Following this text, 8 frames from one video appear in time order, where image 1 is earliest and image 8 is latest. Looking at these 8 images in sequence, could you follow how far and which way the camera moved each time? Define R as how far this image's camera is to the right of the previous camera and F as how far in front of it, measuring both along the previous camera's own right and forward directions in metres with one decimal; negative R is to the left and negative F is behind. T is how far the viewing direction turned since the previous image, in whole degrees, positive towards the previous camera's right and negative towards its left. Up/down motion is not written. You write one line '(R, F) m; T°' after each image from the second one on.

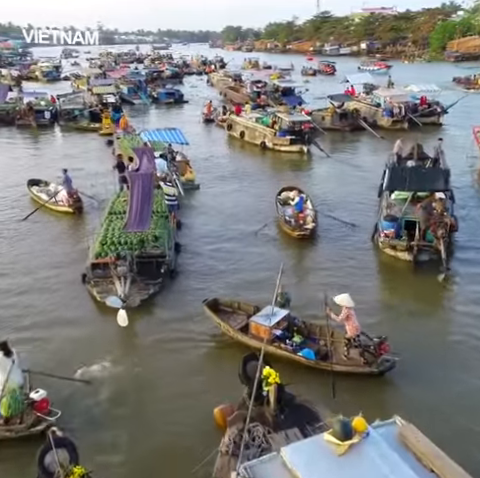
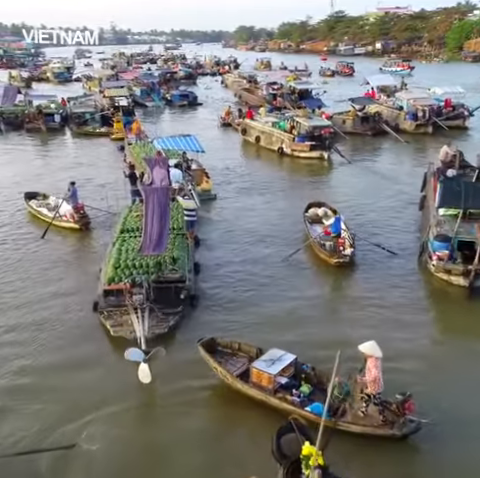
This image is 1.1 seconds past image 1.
(-0.3, +1.4) m; -1°
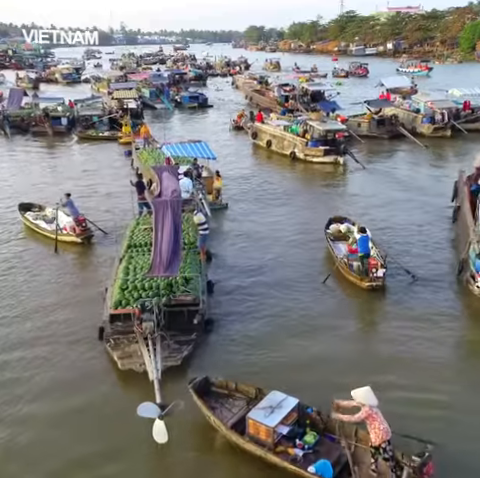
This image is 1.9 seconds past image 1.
(-0.2, +1.1) m; -1°
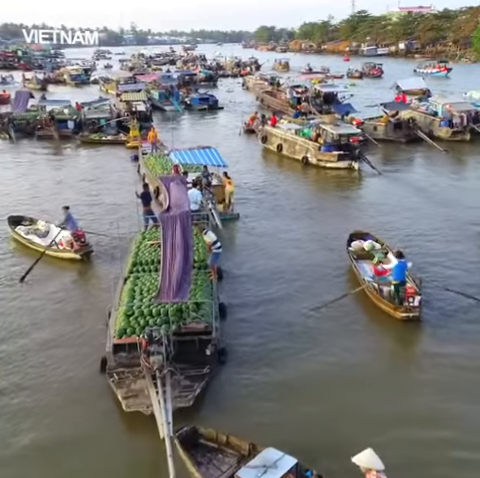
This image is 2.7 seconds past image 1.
(-0.1, +1.0) m; -1°
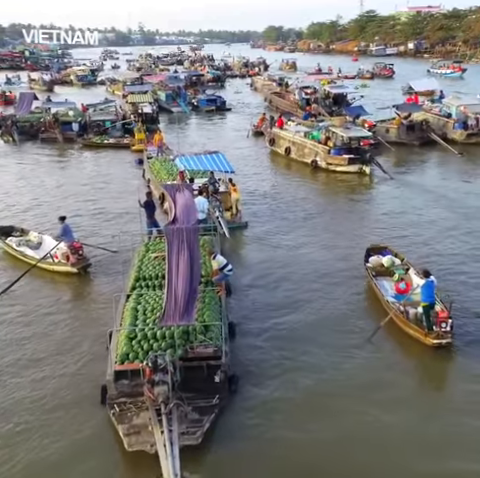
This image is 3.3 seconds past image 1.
(-0.1, +0.8) m; -1°
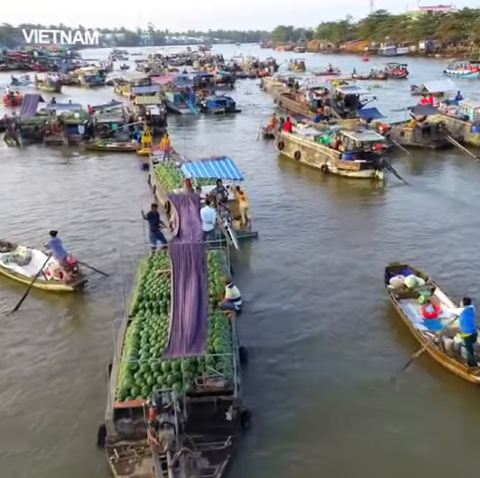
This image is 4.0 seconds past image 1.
(0.0, +0.9) m; -1°
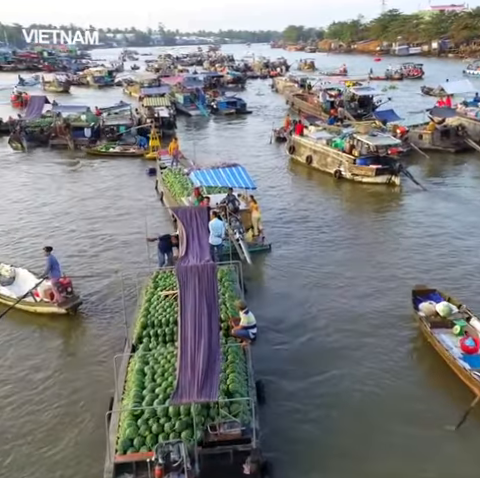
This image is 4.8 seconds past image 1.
(-0.1, +1.0) m; -1°
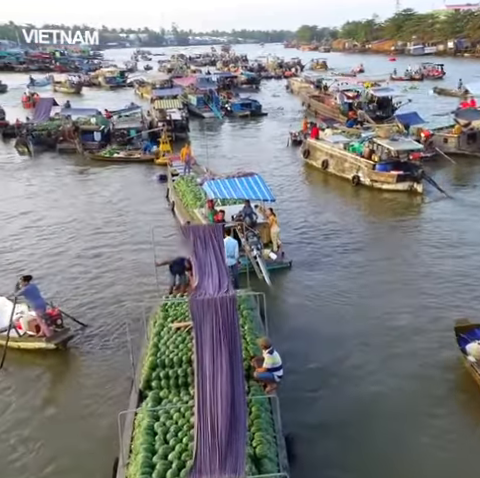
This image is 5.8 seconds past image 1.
(-0.2, +1.3) m; -1°
